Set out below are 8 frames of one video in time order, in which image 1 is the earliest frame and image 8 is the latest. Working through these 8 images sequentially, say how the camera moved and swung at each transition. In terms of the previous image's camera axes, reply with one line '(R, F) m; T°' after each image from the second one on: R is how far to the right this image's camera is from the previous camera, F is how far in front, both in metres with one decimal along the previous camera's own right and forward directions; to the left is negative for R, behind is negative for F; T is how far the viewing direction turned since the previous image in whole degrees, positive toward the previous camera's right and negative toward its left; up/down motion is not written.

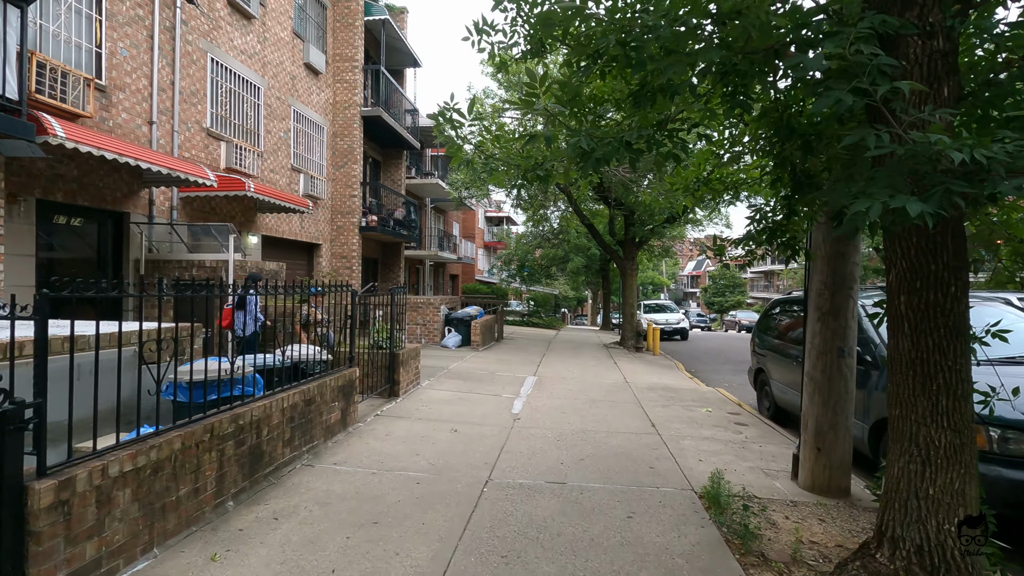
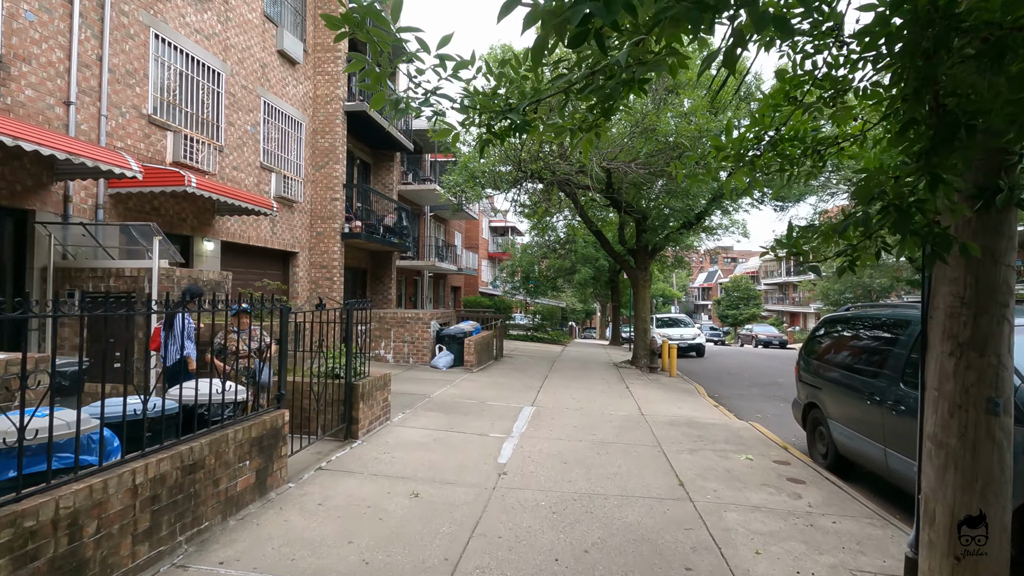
(+0.2, +1.5) m; -1°
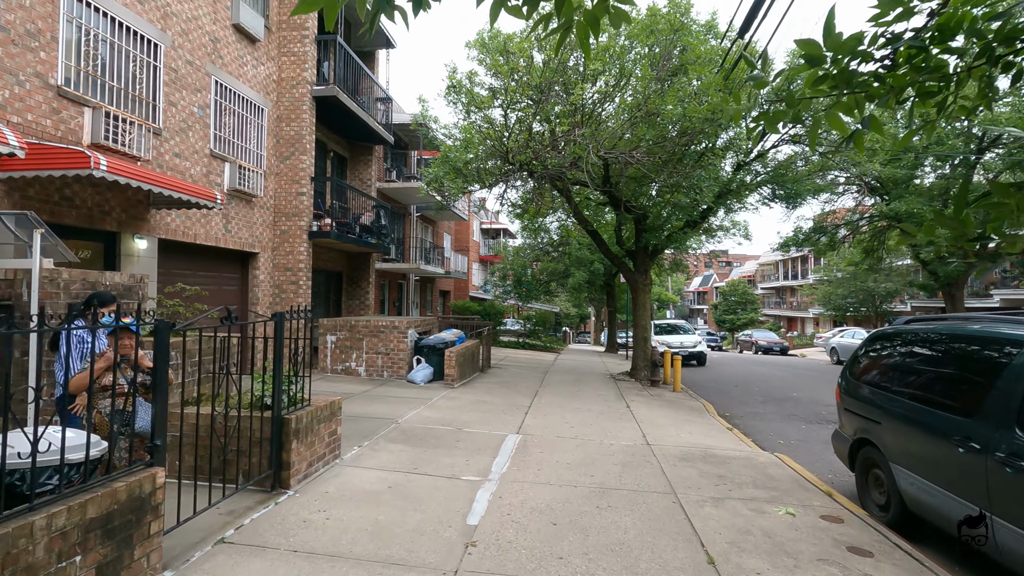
(+0.2, +1.3) m; +1°
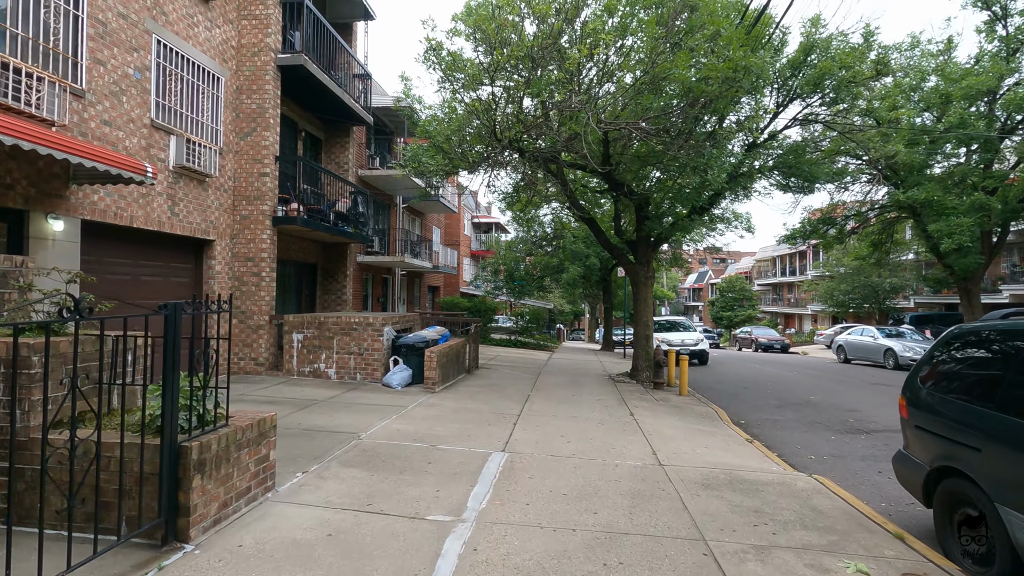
(+0.1, +1.2) m; +1°
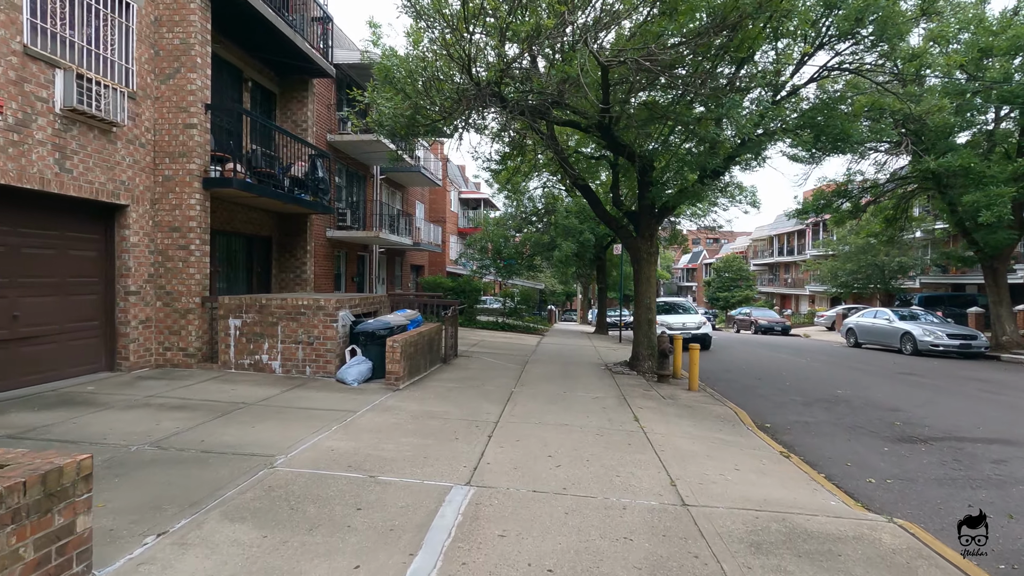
(+0.2, +1.7) m; +1°
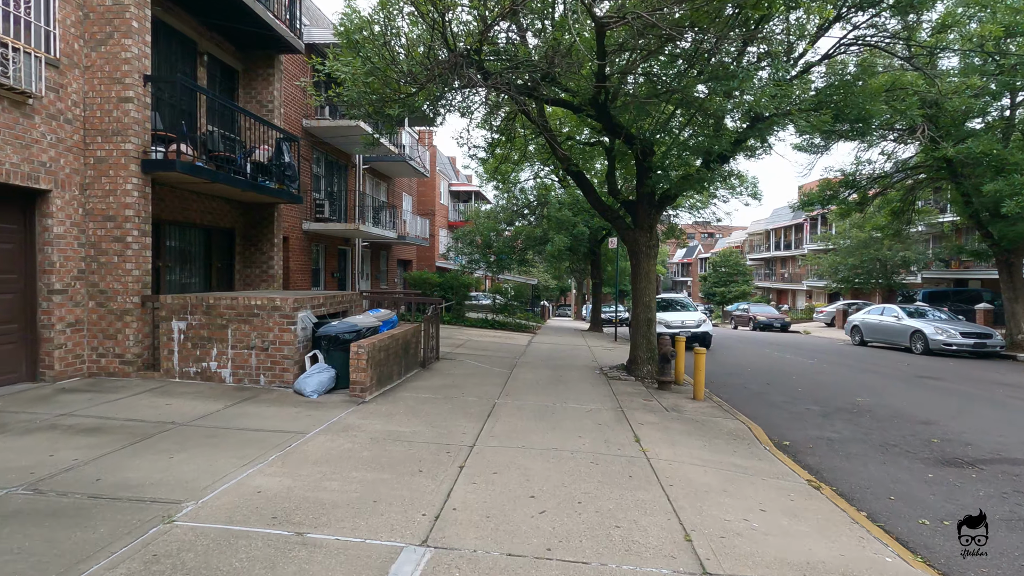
(+0.2, +1.0) m; +1°
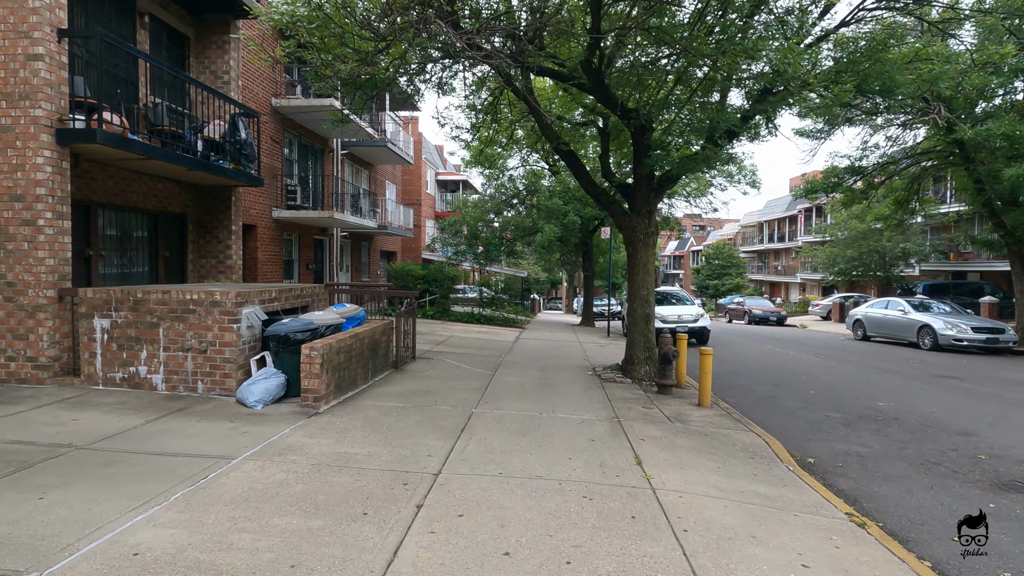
(+0.1, +1.0) m; +1°
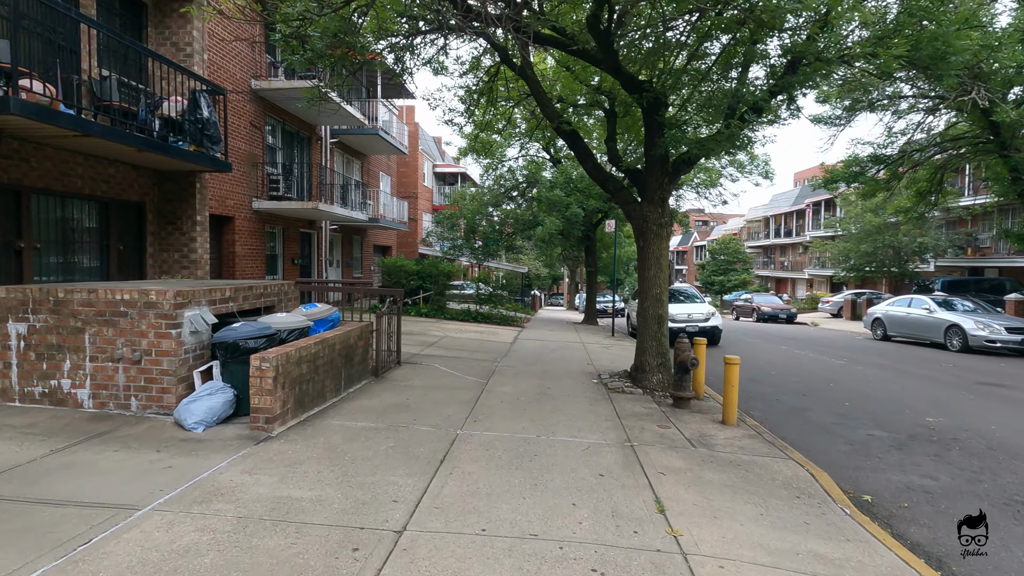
(+0.1, +1.0) m; 0°
